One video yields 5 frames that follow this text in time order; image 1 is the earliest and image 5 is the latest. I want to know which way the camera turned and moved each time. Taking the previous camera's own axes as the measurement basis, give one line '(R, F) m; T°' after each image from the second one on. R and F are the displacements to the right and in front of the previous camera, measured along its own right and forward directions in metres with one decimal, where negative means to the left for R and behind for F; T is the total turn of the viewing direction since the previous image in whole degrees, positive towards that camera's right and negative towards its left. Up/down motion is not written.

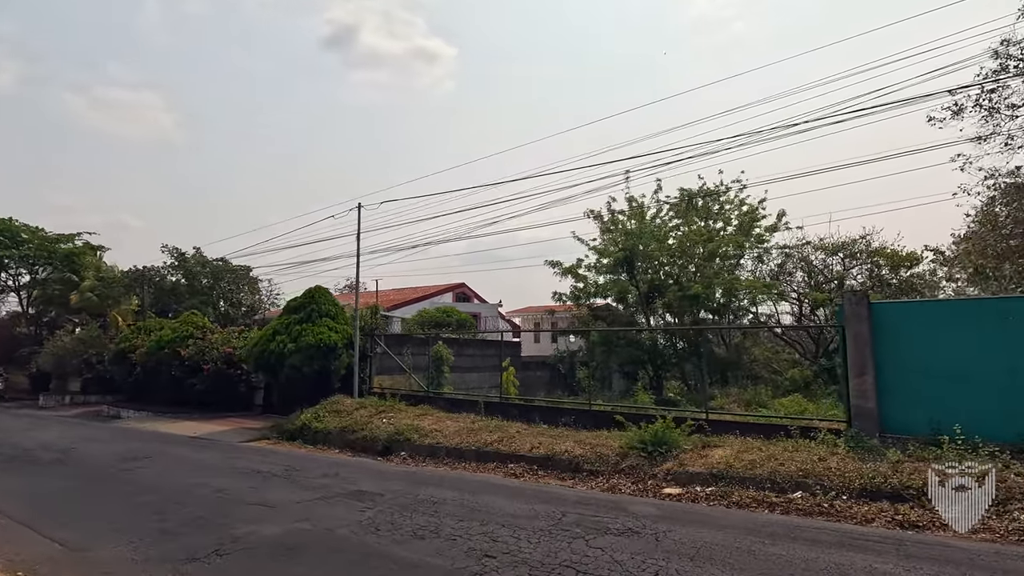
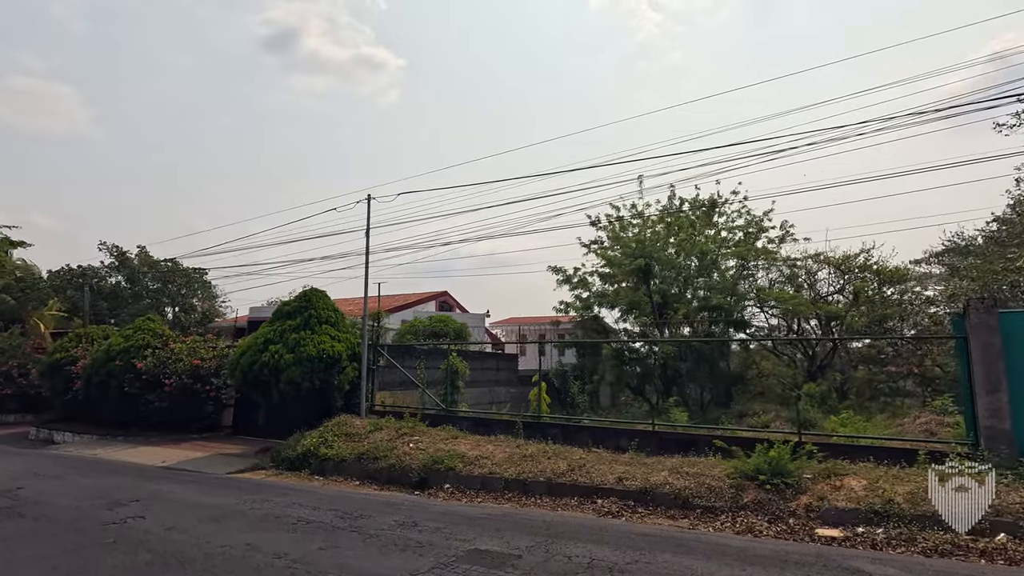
(-2.2, +1.6) m; +6°
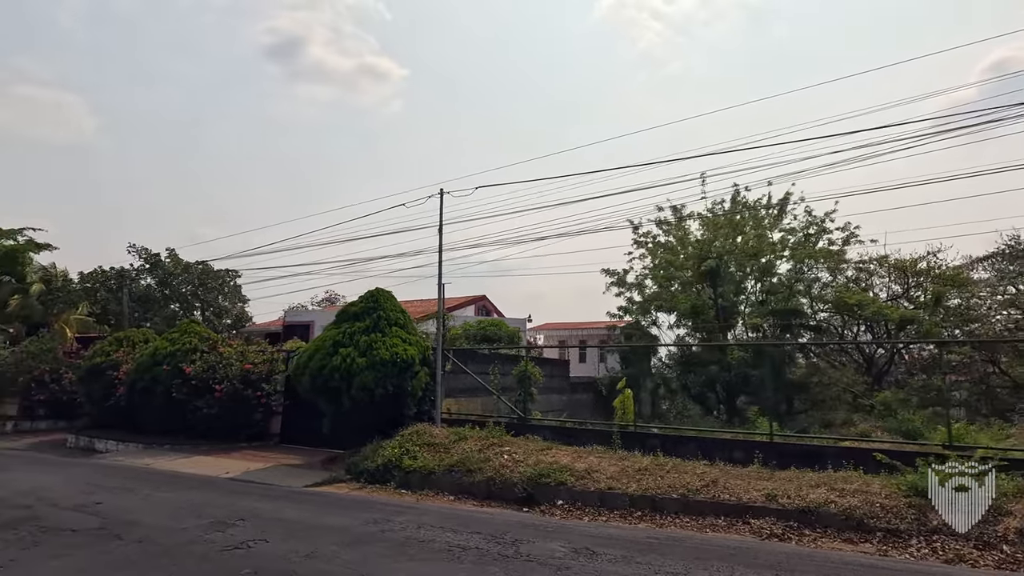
(-1.9, +0.8) m; 0°
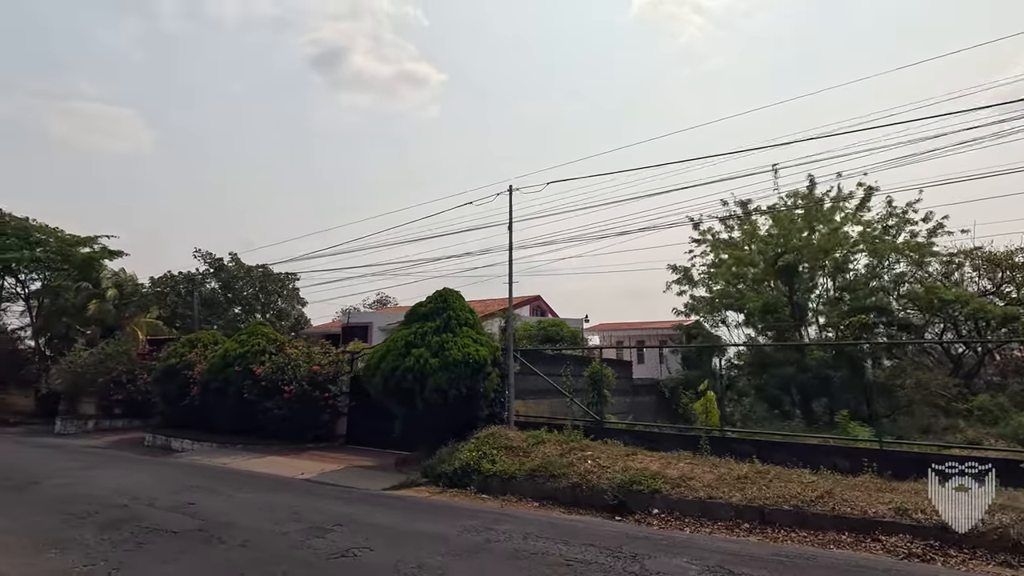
(-0.8, +0.4) m; -4°
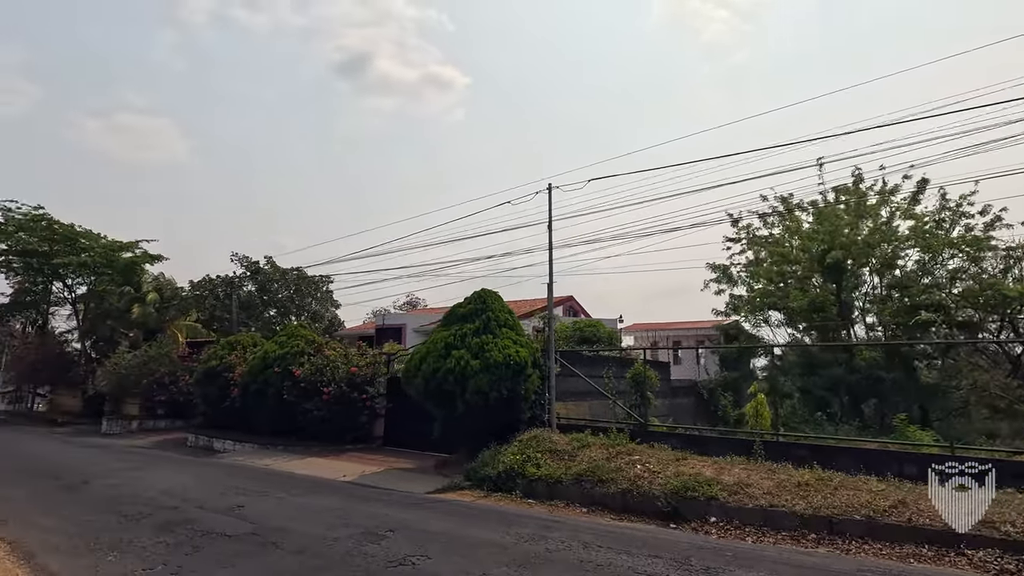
(-0.4, +0.2) m; -3°
